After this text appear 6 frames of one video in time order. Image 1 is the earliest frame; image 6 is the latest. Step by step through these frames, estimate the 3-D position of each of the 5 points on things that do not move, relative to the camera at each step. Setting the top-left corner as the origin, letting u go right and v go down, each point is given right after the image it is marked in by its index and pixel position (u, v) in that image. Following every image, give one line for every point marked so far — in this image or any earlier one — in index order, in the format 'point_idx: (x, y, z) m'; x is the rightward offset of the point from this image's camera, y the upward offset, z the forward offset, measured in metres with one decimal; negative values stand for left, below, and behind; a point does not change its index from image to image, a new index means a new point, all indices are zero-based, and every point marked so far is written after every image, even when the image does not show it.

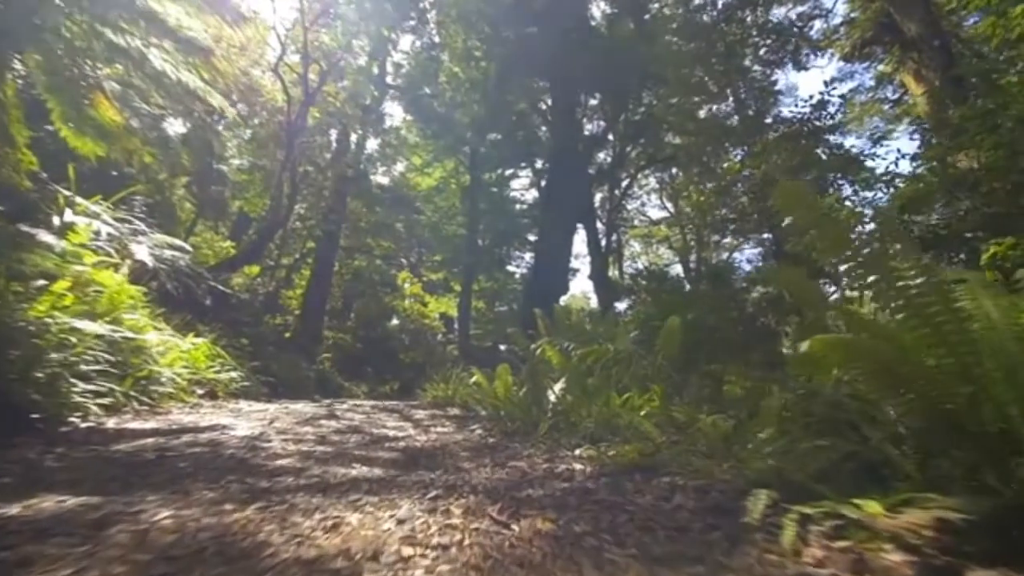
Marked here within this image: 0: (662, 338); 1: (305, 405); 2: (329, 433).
0: (+1.1, -0.4, +5.7) m
1: (-1.7, -1.0, +6.6) m
2: (-1.1, -0.8, +4.5) m
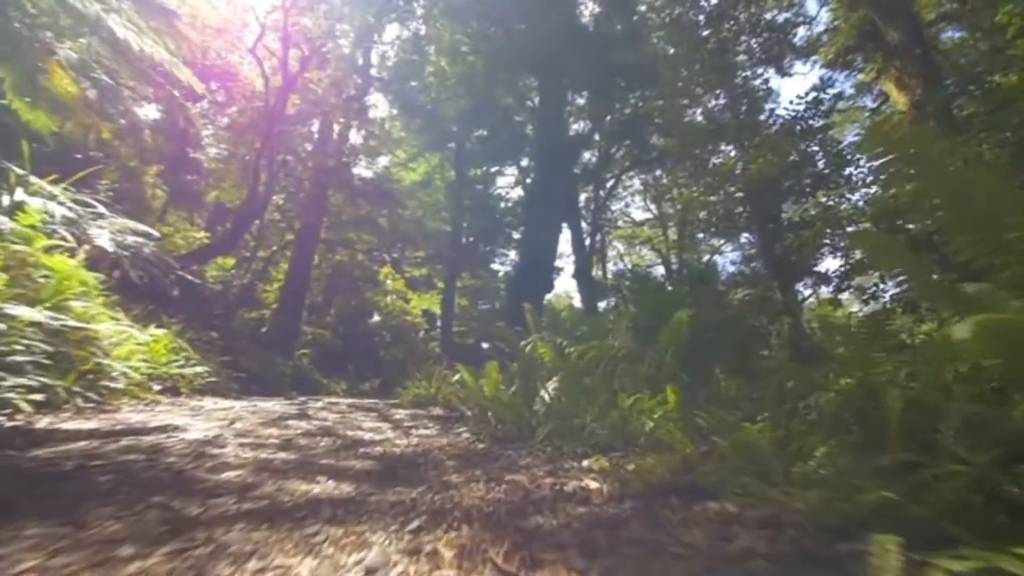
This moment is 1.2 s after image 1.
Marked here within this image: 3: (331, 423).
0: (+1.0, -0.3, +5.2) m
1: (-1.8, -0.9, +6.0) m
2: (-1.1, -0.7, +3.9) m
3: (-1.1, -0.9, +5.0) m
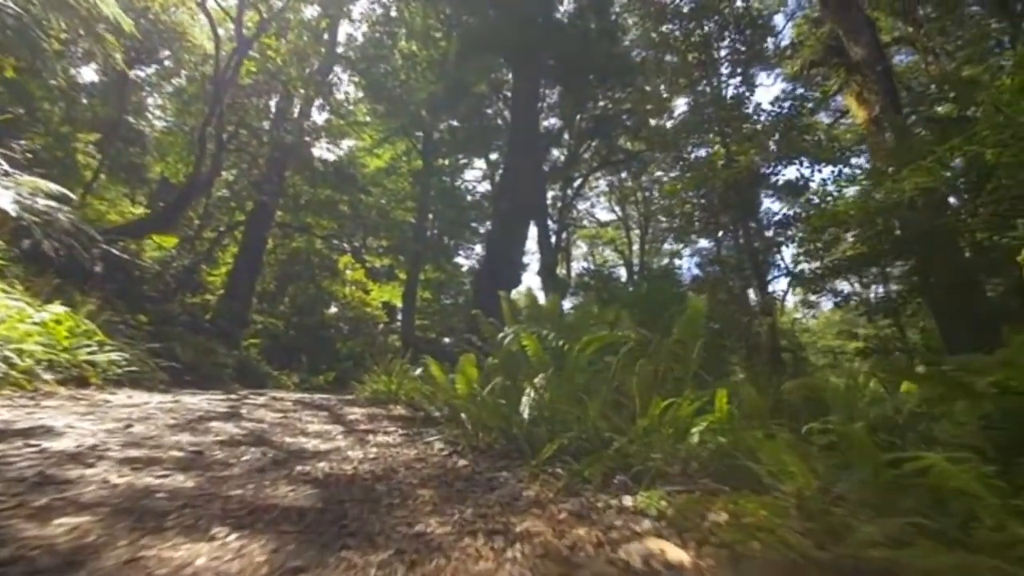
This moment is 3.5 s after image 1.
0: (+0.9, -0.2, +4.2) m
1: (-2.0, -0.7, +5.0) m
2: (-1.1, -0.6, +2.9) m
3: (-1.2, -0.7, +4.0) m
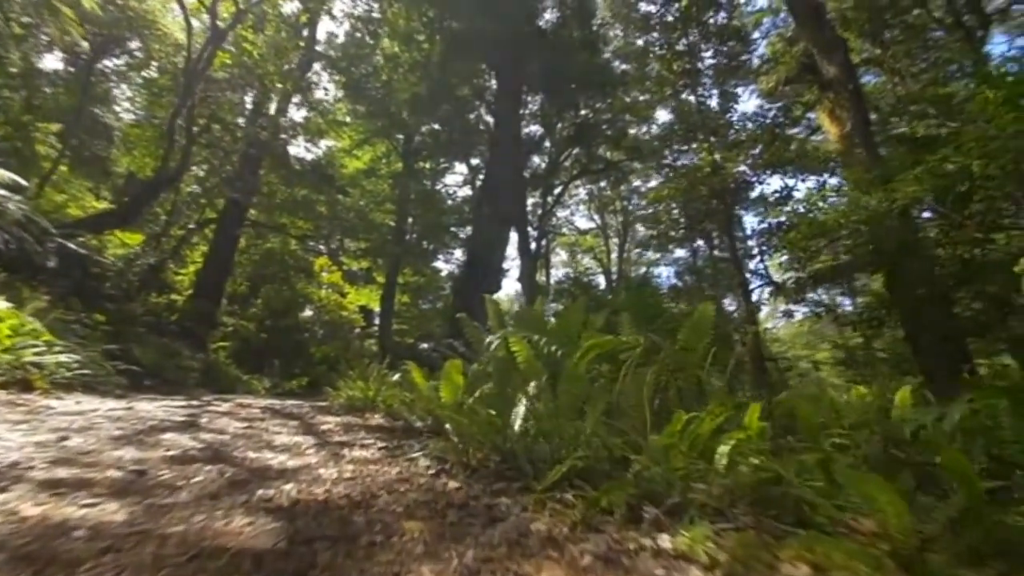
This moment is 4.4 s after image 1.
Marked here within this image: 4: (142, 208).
0: (+0.9, -0.2, +3.9) m
1: (-2.0, -0.7, +4.5) m
2: (-1.1, -0.6, +2.5) m
3: (-1.3, -0.7, +3.5) m
4: (-4.8, +1.0, +10.3) m
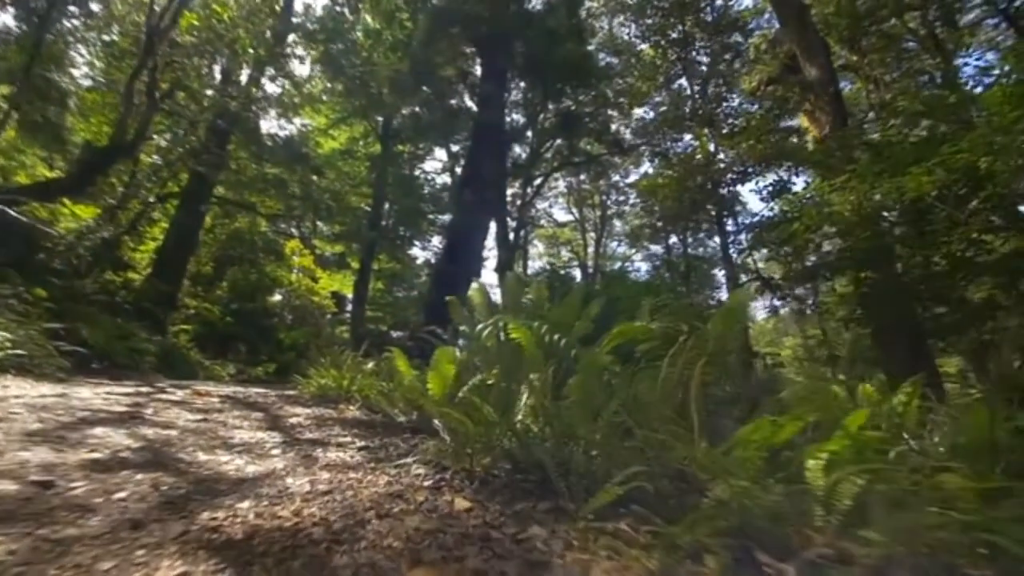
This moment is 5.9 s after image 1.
0: (+0.9, -0.1, +3.3) m
1: (-2.0, -0.5, +3.9) m
2: (-1.0, -0.4, +1.9) m
3: (-1.2, -0.5, +2.9) m
4: (-5.0, +1.3, +9.5) m
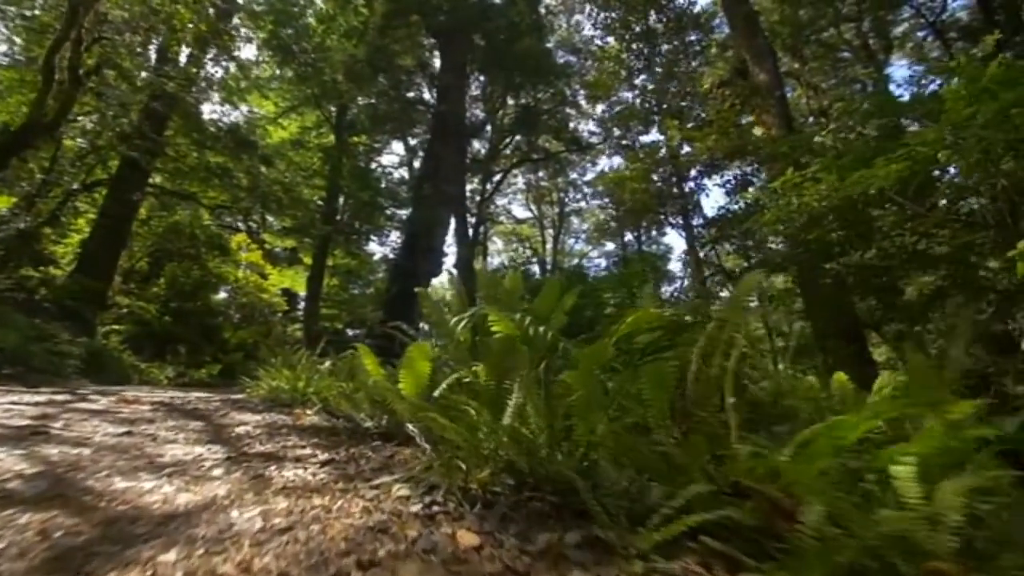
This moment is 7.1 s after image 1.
0: (+0.9, 0.0, +2.9) m
1: (-2.1, -0.5, +3.3) m
2: (-1.0, -0.4, +1.3) m
3: (-1.3, -0.5, +2.4) m
4: (-5.4, +1.3, +8.7) m
